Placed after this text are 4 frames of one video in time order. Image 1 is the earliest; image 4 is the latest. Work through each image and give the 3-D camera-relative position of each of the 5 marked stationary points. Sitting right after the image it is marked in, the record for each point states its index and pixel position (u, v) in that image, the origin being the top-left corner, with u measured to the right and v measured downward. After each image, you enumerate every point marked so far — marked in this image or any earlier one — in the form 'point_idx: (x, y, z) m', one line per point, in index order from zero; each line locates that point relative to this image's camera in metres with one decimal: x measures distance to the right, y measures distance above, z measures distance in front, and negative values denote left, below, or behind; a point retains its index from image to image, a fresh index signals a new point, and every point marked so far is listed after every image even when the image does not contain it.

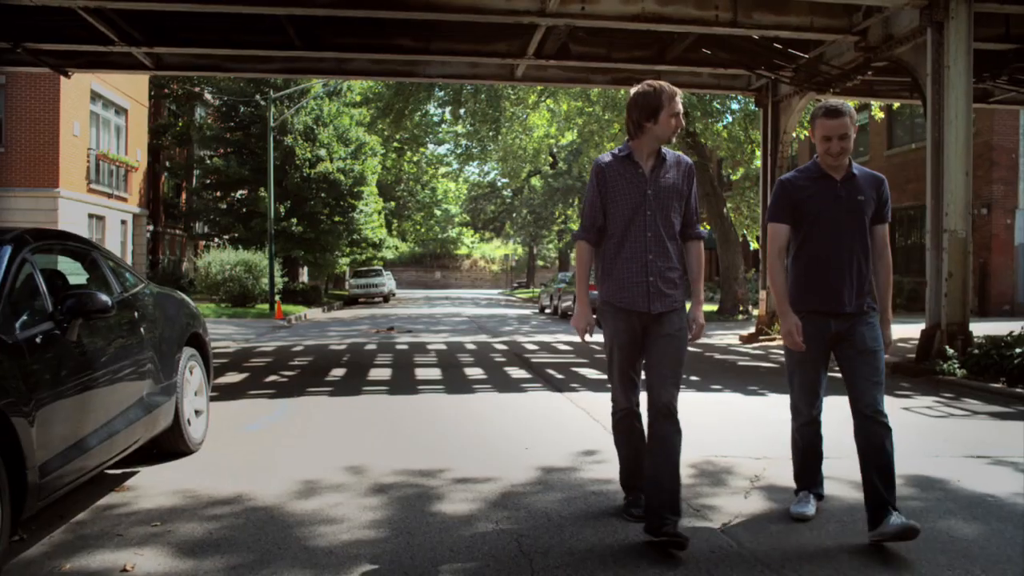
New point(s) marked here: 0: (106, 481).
0: (-2.4, -1.1, +4.9) m
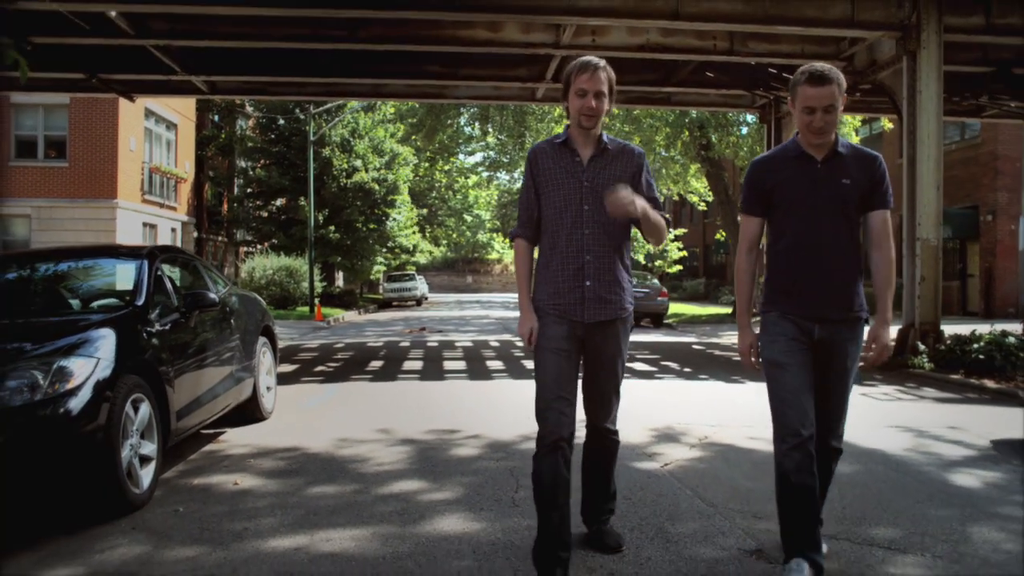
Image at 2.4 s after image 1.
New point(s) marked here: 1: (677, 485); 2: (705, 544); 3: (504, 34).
0: (-2.4, -1.1, +6.4) m
1: (+0.9, -1.1, +4.8) m
2: (+0.8, -1.1, +3.6) m
3: (-0.1, +4.0, +13.3) m
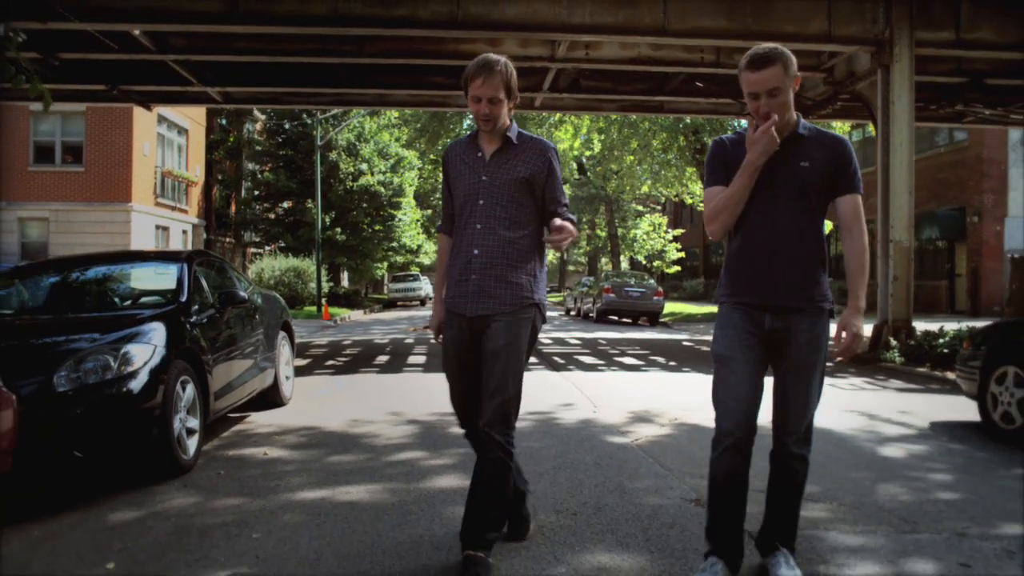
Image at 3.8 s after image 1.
0: (-2.4, -1.1, +7.2) m
1: (+0.9, -1.1, +5.6) m
2: (+0.8, -1.1, +4.4) m
3: (-0.2, +4.0, +14.1) m
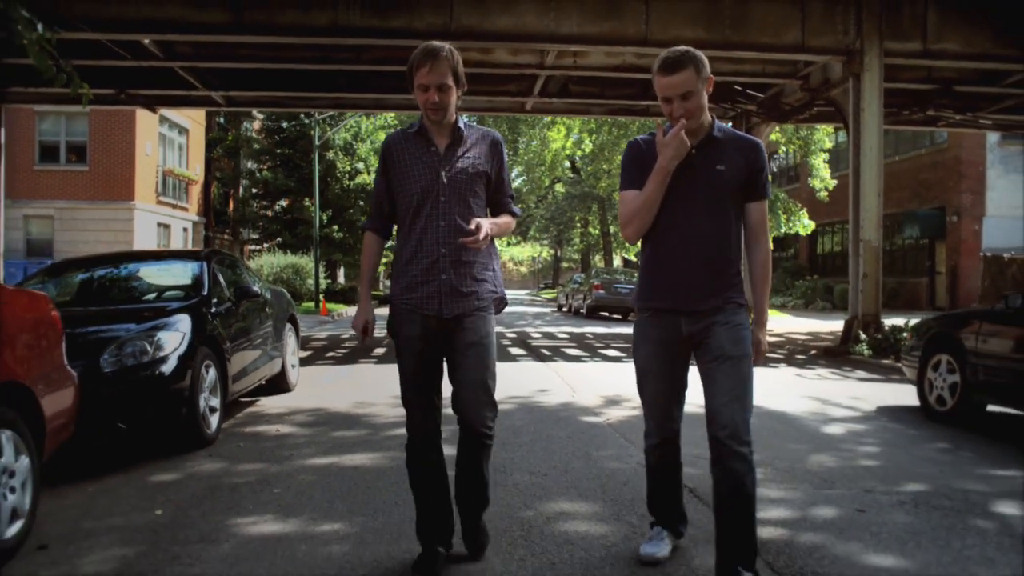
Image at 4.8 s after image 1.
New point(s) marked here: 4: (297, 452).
0: (-2.5, -1.1, +8.0) m
1: (+0.8, -1.1, +6.4) m
2: (+0.6, -1.1, +5.2) m
3: (-0.3, +4.1, +14.8) m
4: (-1.4, -1.1, +5.6) m
